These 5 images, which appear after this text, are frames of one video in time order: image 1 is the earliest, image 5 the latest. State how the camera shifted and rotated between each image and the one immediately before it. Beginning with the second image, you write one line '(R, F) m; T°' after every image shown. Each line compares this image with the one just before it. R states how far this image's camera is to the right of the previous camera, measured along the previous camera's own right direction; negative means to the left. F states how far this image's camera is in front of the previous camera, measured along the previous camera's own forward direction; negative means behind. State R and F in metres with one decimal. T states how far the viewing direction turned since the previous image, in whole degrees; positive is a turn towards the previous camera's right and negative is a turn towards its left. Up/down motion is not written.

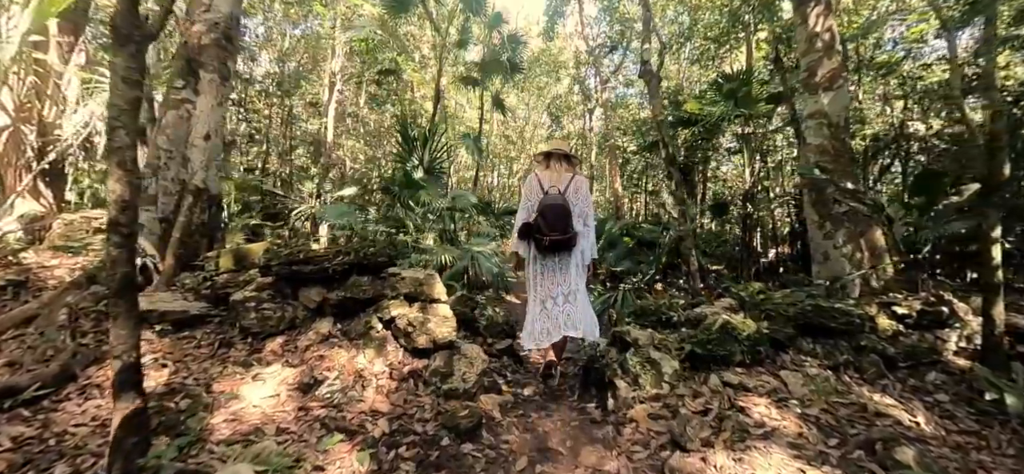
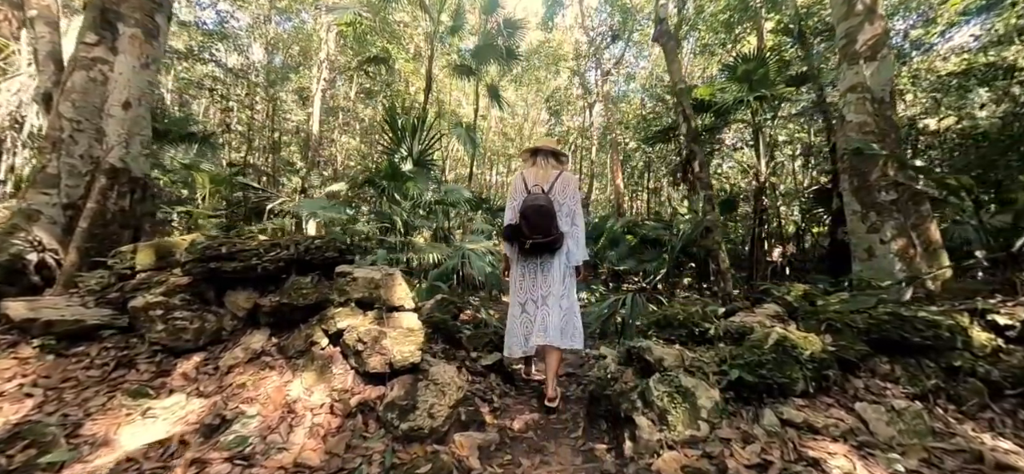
(+0.1, +0.5) m; 0°
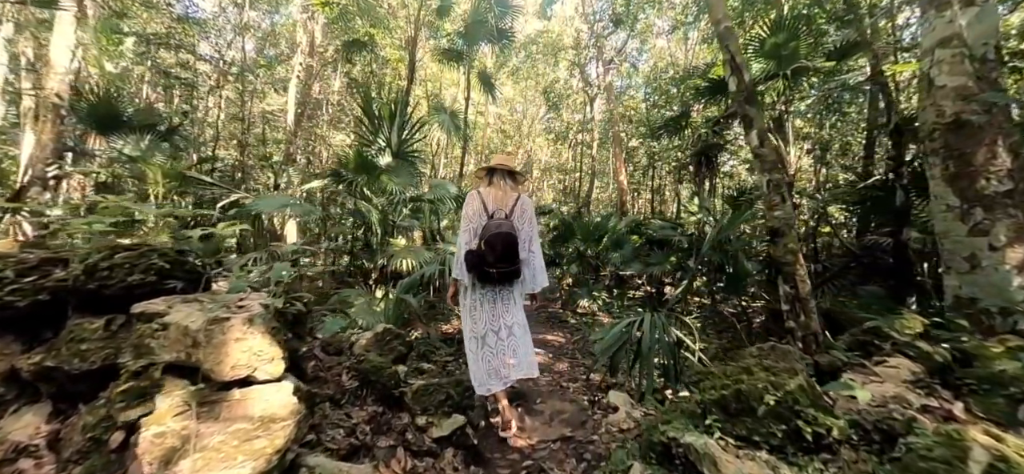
(+0.1, +0.8) m; 0°
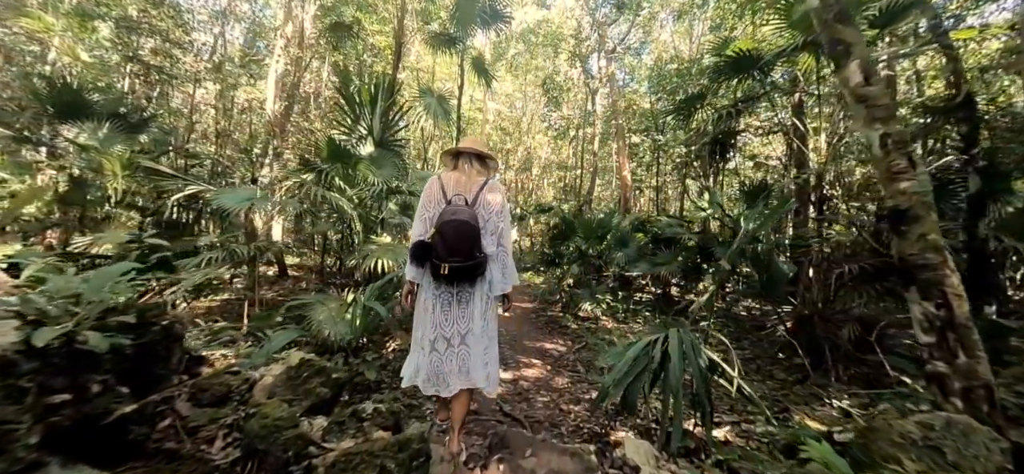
(+0.1, +0.5) m; 0°
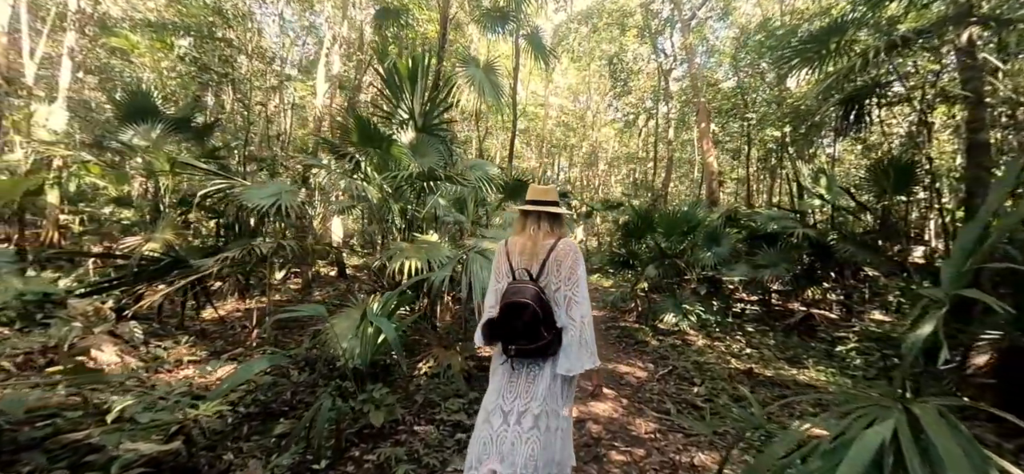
(0.0, +0.8) m; -9°
